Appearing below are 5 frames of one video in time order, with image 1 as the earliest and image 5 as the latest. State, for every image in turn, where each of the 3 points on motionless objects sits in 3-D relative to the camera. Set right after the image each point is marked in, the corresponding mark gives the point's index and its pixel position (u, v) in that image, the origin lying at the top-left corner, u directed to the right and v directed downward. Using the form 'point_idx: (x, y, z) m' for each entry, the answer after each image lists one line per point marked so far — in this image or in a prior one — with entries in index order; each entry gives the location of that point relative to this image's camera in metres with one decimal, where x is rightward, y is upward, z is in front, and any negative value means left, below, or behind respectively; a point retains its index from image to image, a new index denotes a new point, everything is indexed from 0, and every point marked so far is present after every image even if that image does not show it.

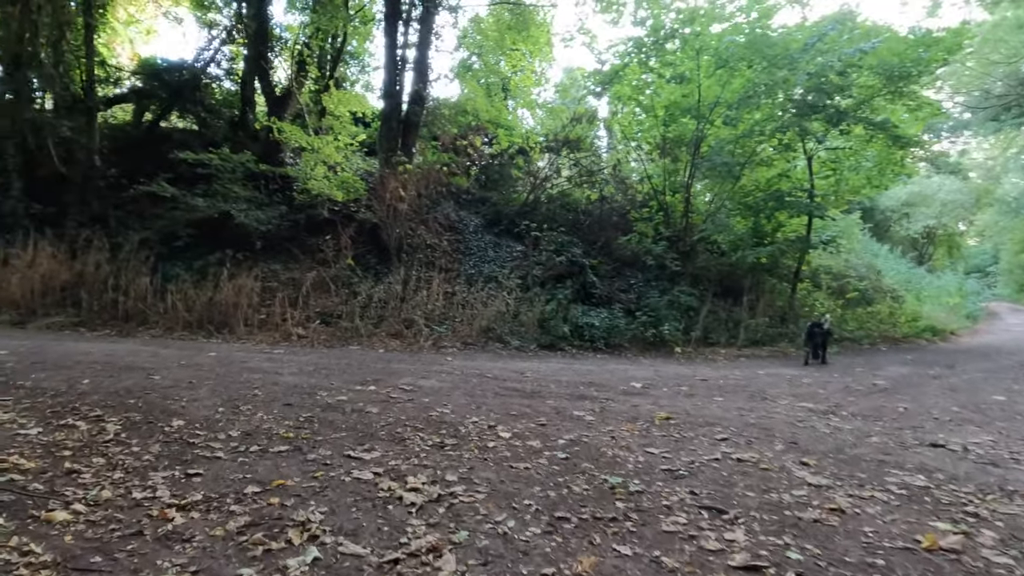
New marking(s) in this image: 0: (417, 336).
0: (-1.5, -0.8, +10.6) m
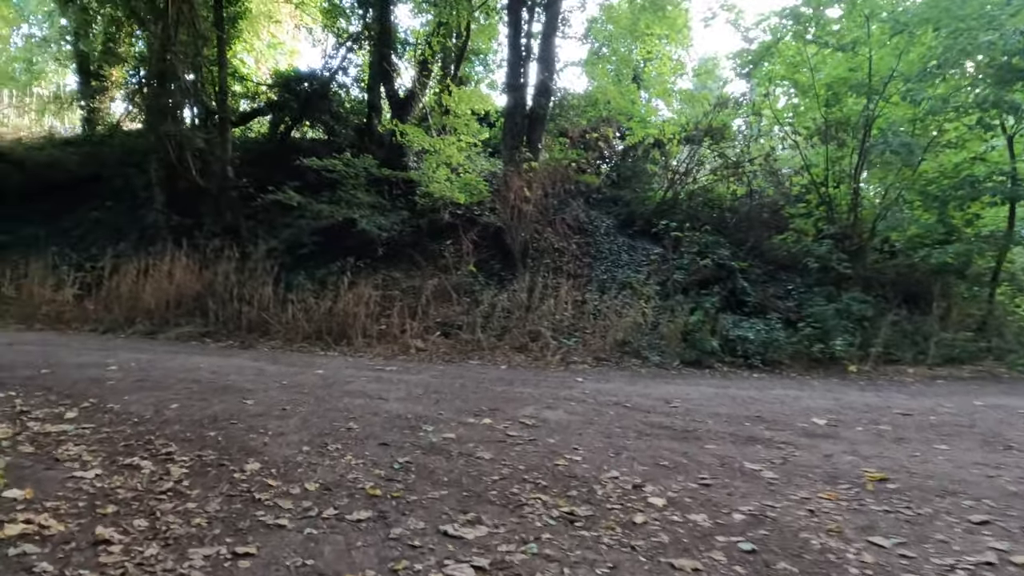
0: (+0.5, -0.9, +9.5) m
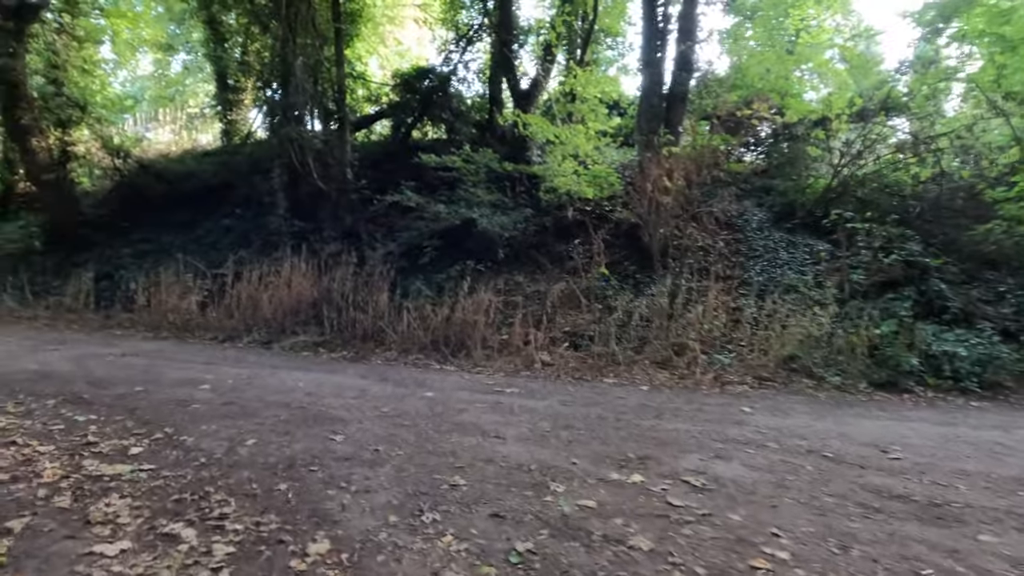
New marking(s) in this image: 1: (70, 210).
0: (+2.2, -0.9, +8.0) m
1: (-9.3, +1.6, +13.9) m
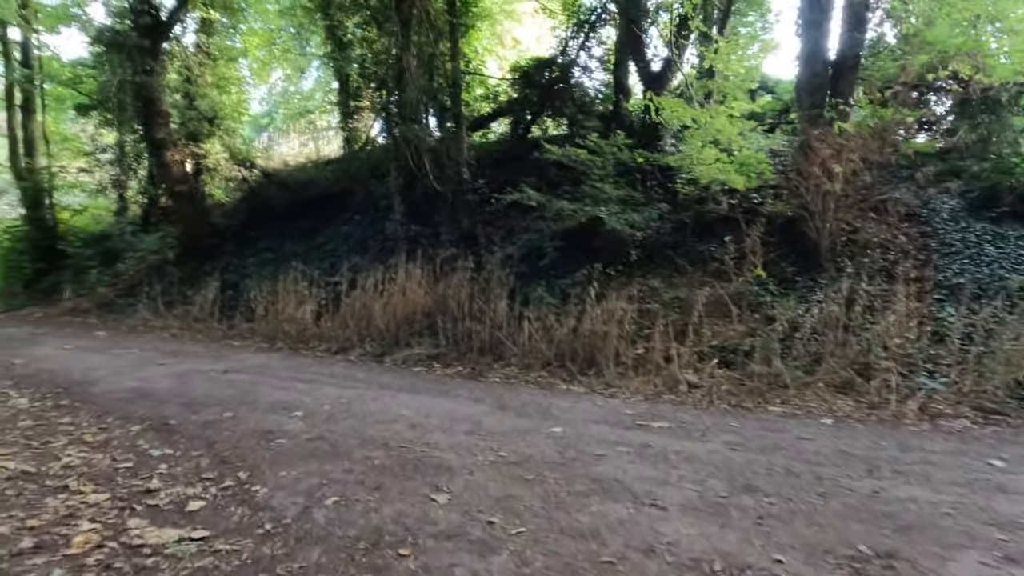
0: (+3.6, -1.0, +6.4) m
1: (-6.7, +1.4, +14.2) m
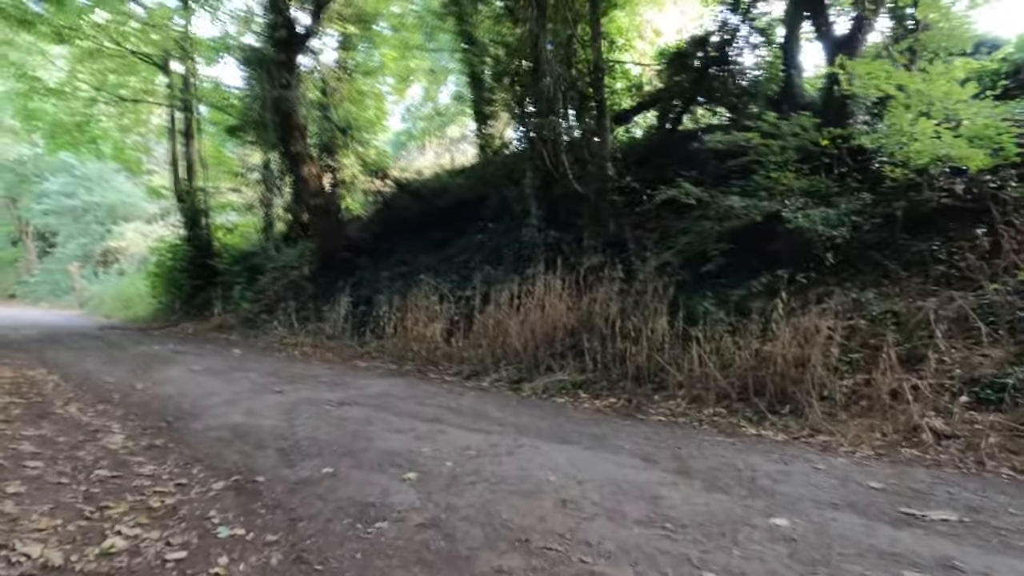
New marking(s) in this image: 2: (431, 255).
0: (+4.8, -1.1, +4.1) m
1: (-3.7, +1.1, +13.9) m
2: (-1.5, +0.6, +12.5) m
